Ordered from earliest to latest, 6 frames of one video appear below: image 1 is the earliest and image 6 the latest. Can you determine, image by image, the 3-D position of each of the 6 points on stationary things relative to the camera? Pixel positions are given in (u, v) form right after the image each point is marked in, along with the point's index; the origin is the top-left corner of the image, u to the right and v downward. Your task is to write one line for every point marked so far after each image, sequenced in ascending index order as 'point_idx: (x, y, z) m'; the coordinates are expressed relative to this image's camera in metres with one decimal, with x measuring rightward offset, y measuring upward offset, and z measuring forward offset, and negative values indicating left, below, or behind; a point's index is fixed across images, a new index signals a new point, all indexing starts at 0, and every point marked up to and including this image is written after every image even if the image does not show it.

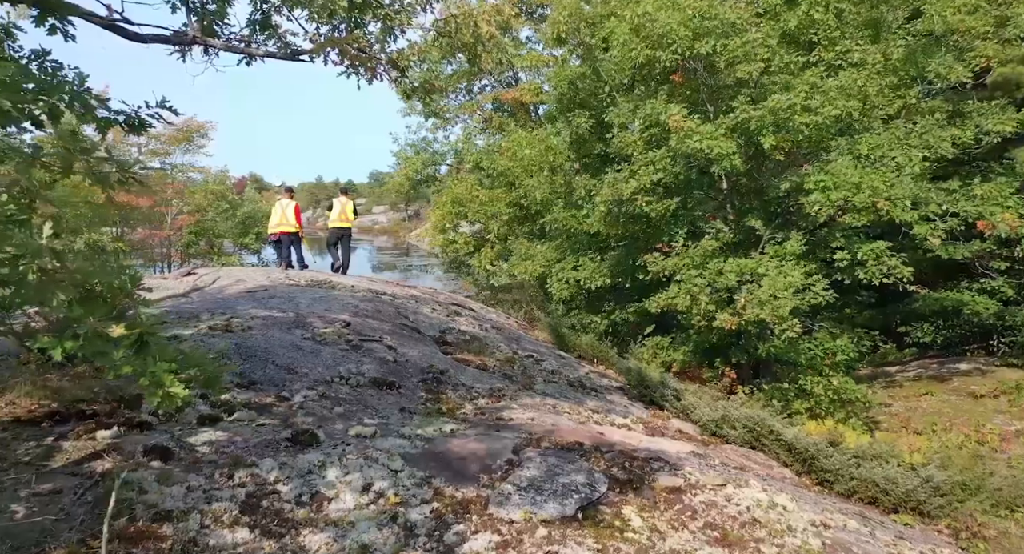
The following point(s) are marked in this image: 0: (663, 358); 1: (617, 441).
0: (+2.7, -1.5, +12.2) m
1: (+1.2, -1.9, +7.7) m
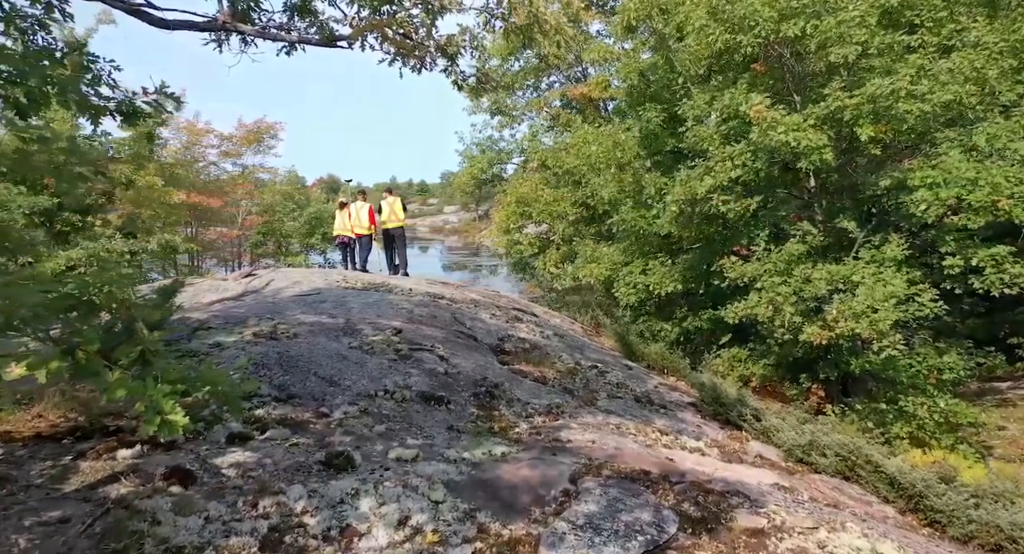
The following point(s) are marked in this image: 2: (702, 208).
0: (+3.8, -1.6, +11.2) m
1: (+1.8, -2.0, +6.8) m
2: (+3.0, +1.1, +10.6) m
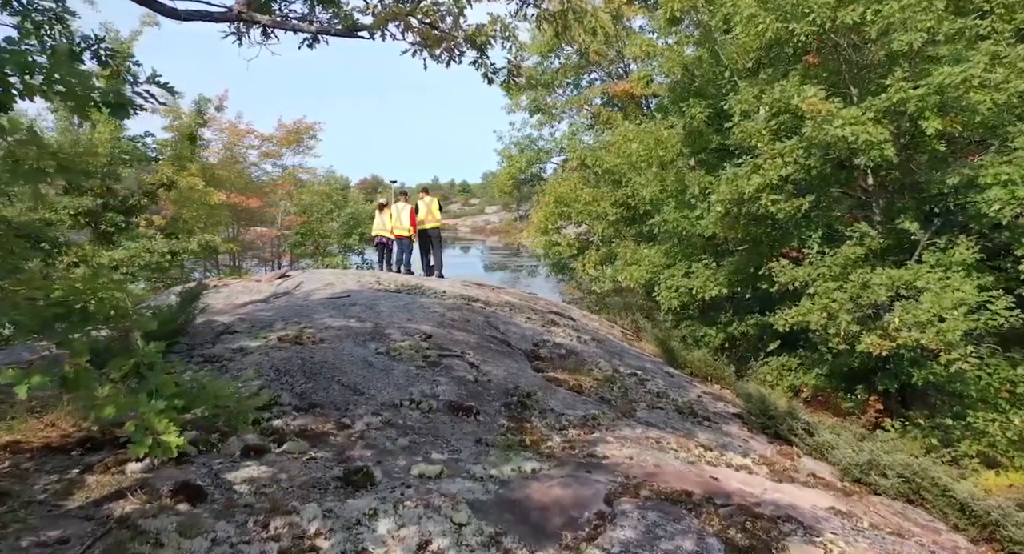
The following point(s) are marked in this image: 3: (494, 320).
0: (+4.4, -1.6, +10.6) m
1: (+2.1, -2.0, +6.3) m
2: (+3.5, +1.0, +10.1) m
3: (-0.3, -0.7, +10.4) m
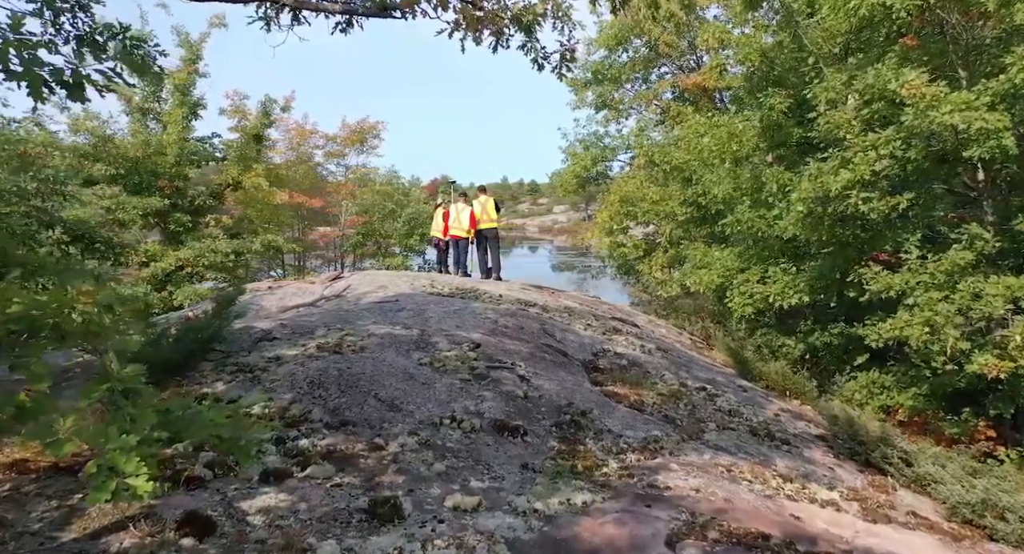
0: (+5.2, -1.7, +9.5) m
1: (+2.5, -2.1, +5.5) m
2: (+4.3, +0.9, +9.0) m
3: (+0.6, -0.7, +9.8) m
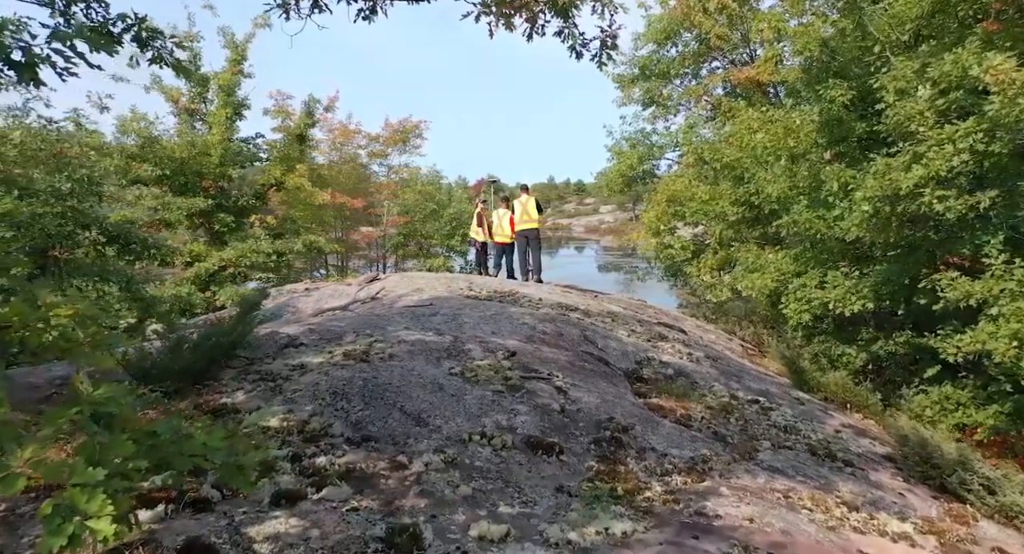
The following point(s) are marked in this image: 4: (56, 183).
0: (+5.7, -1.8, +8.7) m
1: (+2.7, -2.2, +4.9) m
2: (+4.8, +0.9, +8.3) m
3: (+1.1, -0.8, +9.3) m
4: (-5.8, +1.2, +8.6) m
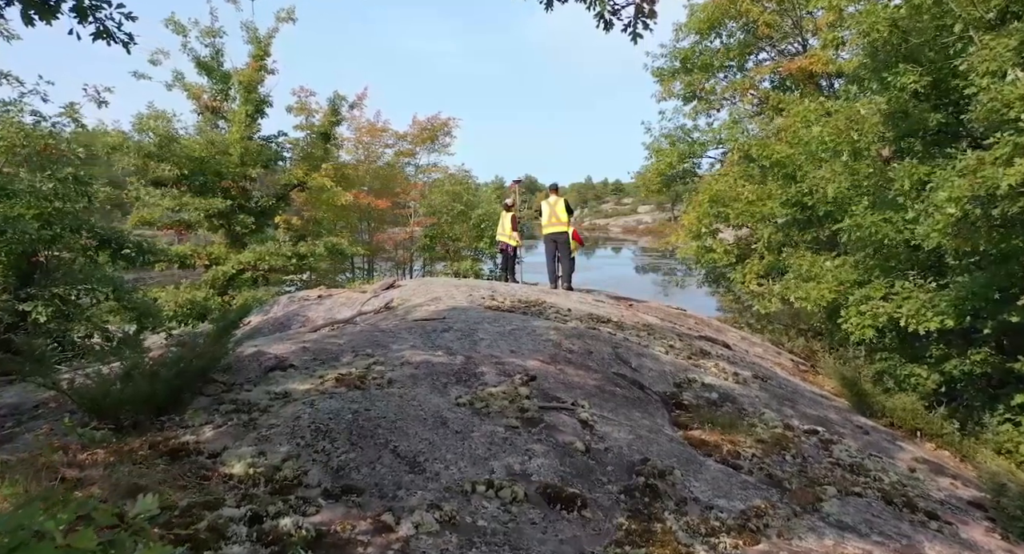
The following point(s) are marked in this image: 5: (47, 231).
0: (+5.9, -2.0, +7.4) m
1: (+2.8, -2.3, +3.8) m
2: (+5.1, +0.7, +7.1) m
3: (+1.4, -0.9, +8.3) m
4: (-5.5, +1.1, +7.9) m
5: (-5.4, +0.5, +7.9) m
